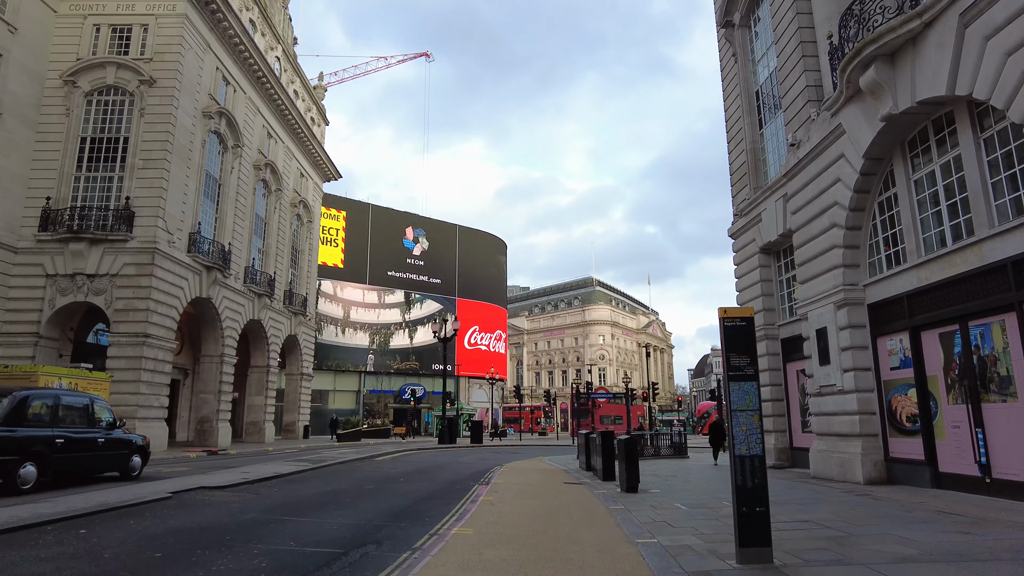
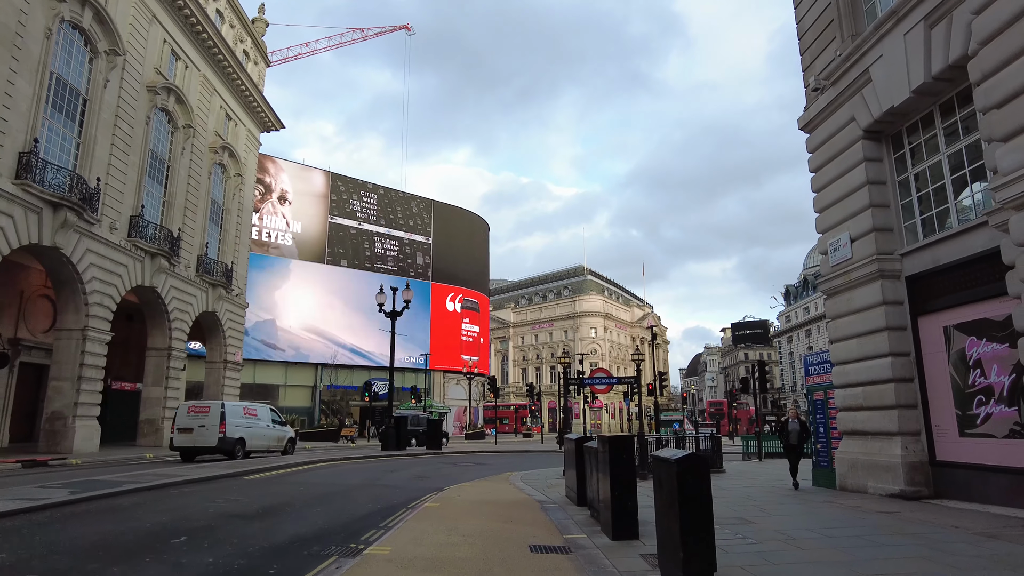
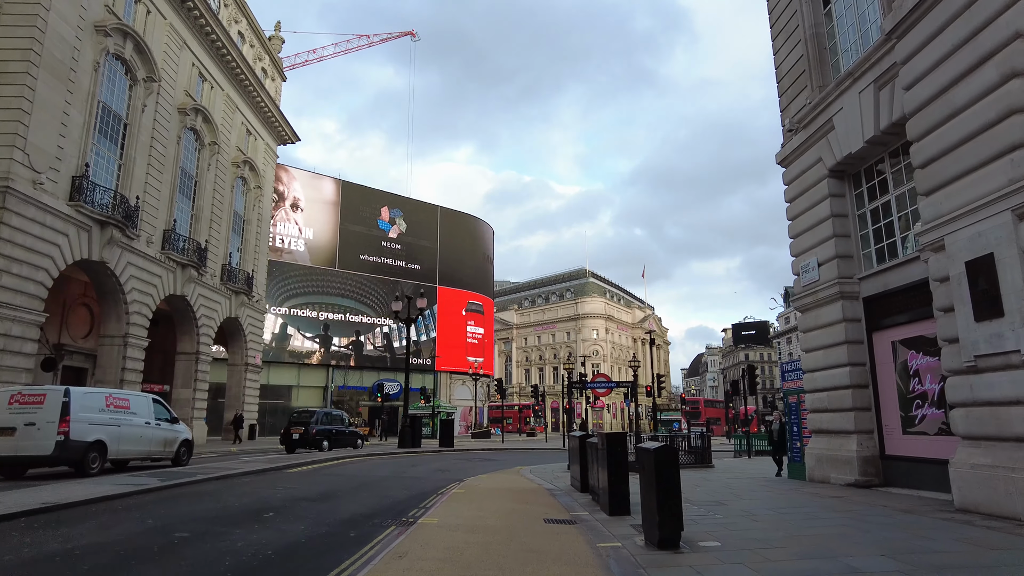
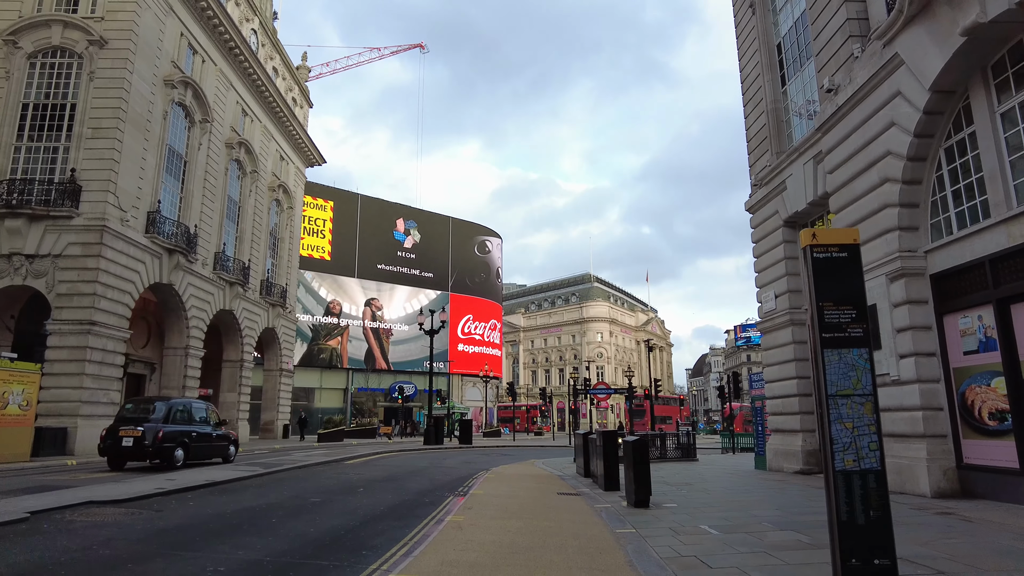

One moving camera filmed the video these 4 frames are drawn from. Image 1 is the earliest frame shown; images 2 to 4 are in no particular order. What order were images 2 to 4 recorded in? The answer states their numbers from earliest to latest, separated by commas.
4, 3, 2
